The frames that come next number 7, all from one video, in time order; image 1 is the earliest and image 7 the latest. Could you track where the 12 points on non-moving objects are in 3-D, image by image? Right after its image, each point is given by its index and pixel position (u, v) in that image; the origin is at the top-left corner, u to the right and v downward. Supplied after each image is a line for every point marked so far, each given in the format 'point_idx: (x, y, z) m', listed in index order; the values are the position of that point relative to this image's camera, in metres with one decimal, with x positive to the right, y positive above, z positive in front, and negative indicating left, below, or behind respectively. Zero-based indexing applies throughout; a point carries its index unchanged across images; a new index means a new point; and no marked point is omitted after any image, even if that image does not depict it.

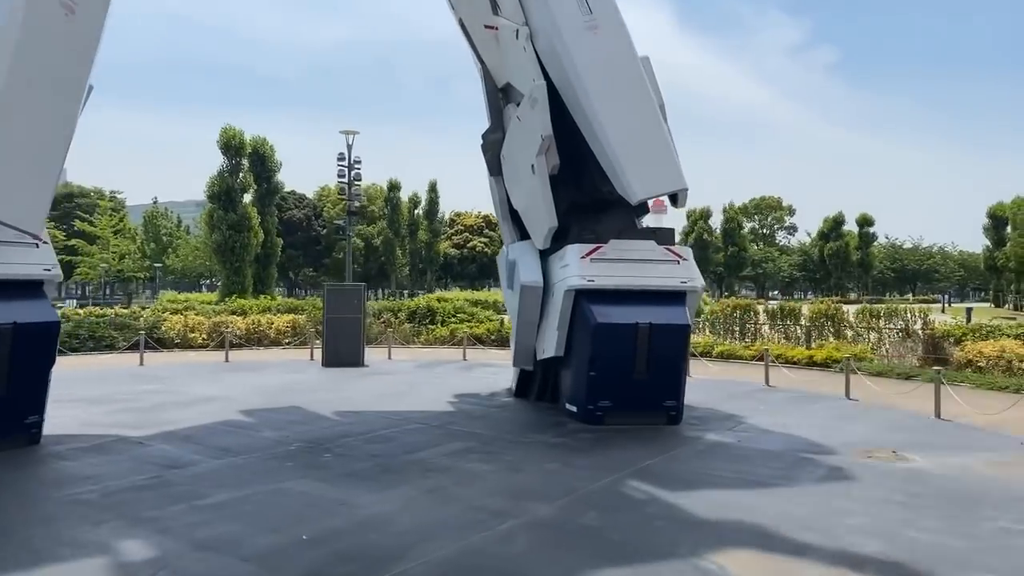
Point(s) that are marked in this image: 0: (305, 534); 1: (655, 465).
0: (-1.6, -1.9, +5.8) m
1: (+1.6, -2.0, +8.5) m
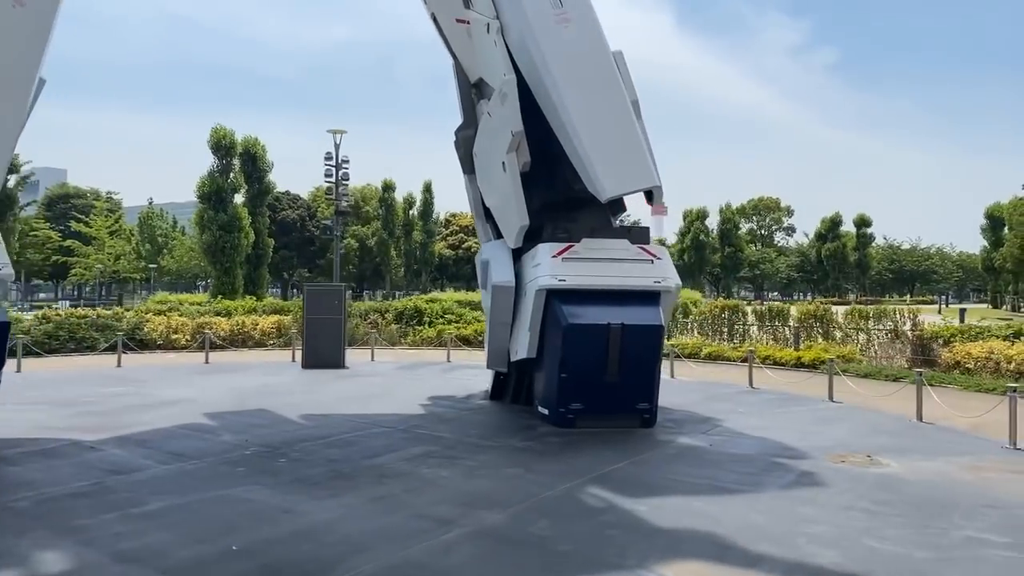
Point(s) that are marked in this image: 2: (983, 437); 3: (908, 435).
0: (-2.1, -1.9, +5.6) m
1: (+1.2, -2.0, +8.2) m
2: (+6.6, -2.1, +10.4) m
3: (+5.7, -2.1, +10.7) m
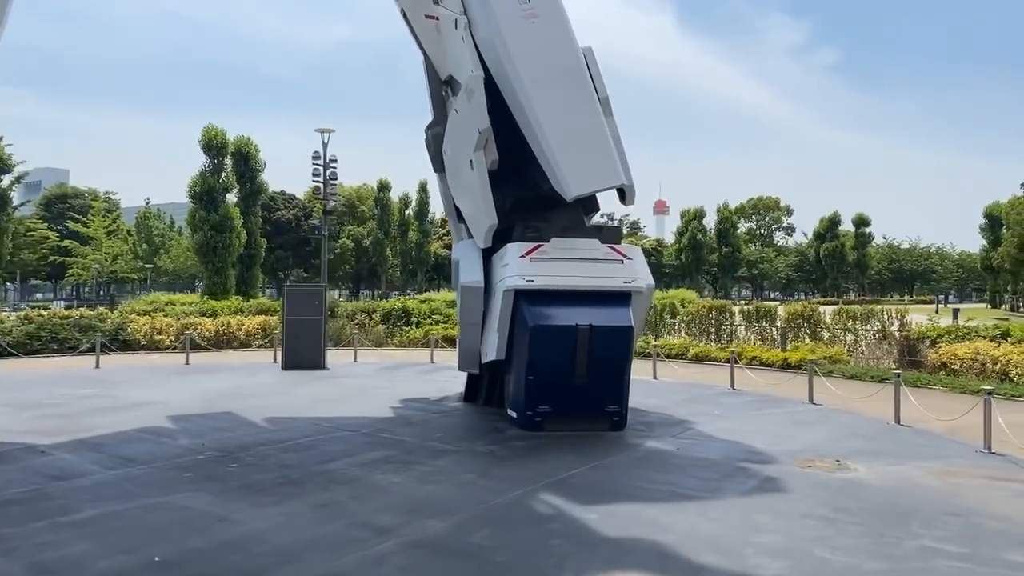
0: (-2.5, -1.9, +5.4) m
1: (+0.7, -2.0, +8.0) m
2: (+6.1, -2.1, +10.2) m
3: (+5.2, -2.1, +10.5) m
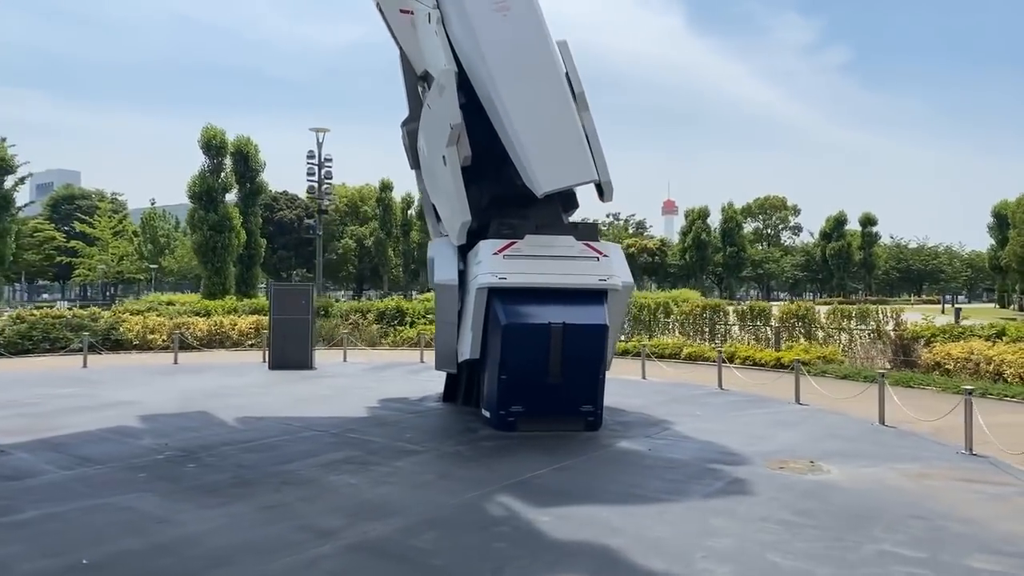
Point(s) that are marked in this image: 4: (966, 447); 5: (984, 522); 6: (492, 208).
0: (-3.0, -1.9, +5.2) m
1: (+0.3, -2.0, +7.9) m
2: (+5.7, -2.1, +10.0) m
3: (+4.9, -2.1, +10.3) m
4: (+5.6, -2.0, +9.2) m
5: (+4.1, -2.0, +6.4) m
6: (-0.3, +1.2, +11.5) m
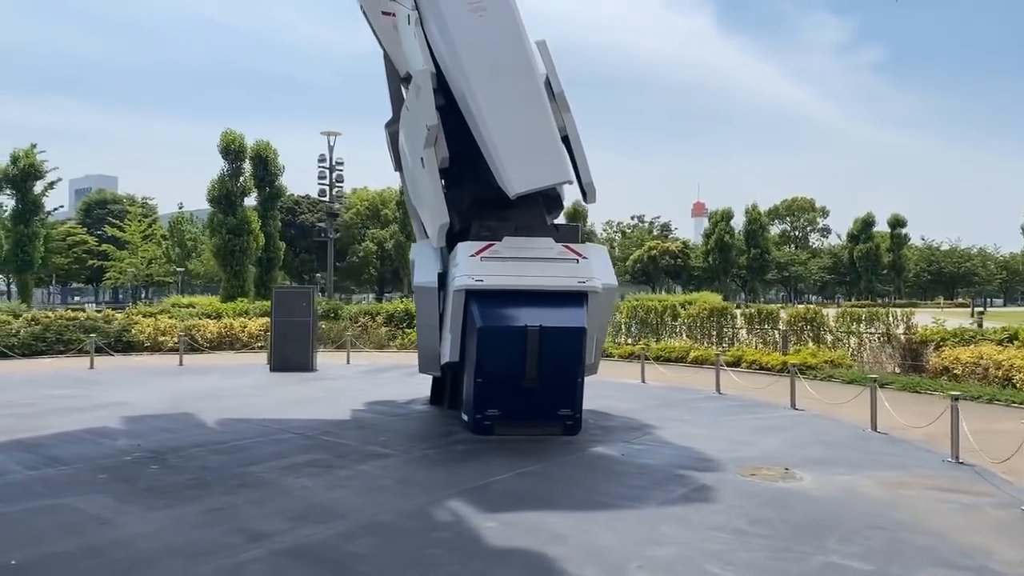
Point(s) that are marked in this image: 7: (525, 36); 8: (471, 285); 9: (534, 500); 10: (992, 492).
0: (-3.5, -1.9, +5.2) m
1: (-0.1, -2.0, +7.7) m
2: (+5.4, -2.1, +9.6) m
3: (+4.6, -2.1, +10.0) m
4: (+5.3, -2.0, +8.9) m
5: (+3.6, -2.0, +6.2) m
6: (-0.6, +1.2, +11.4) m
7: (+0.2, +3.4, +10.0) m
8: (-0.5, 0.0, +10.1) m
9: (+0.2, -2.0, +7.2) m
10: (+4.9, -2.1, +7.6) m
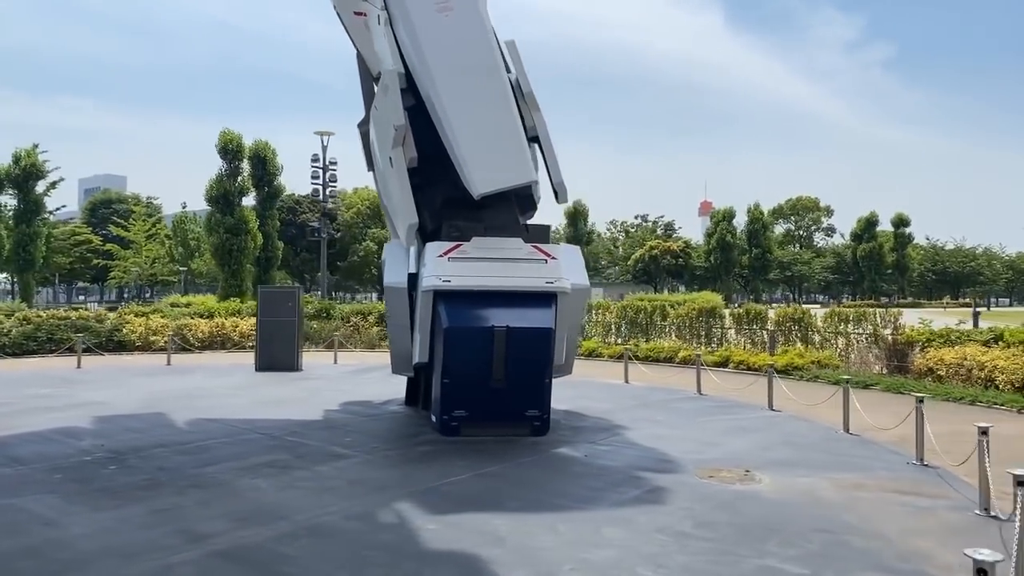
0: (-4.0, -1.9, +5.3) m
1: (-0.6, -2.0, +7.7) m
2: (+4.9, -2.1, +9.6) m
3: (+4.1, -2.1, +9.9) m
4: (+4.8, -2.0, +8.8) m
5: (+3.1, -2.0, +6.1) m
6: (-1.0, +1.2, +11.4) m
7: (-0.3, +3.4, +10.0) m
8: (-1.0, 0.0, +10.1) m
9: (-0.3, -2.0, +7.1) m
10: (+4.5, -2.1, +7.6) m
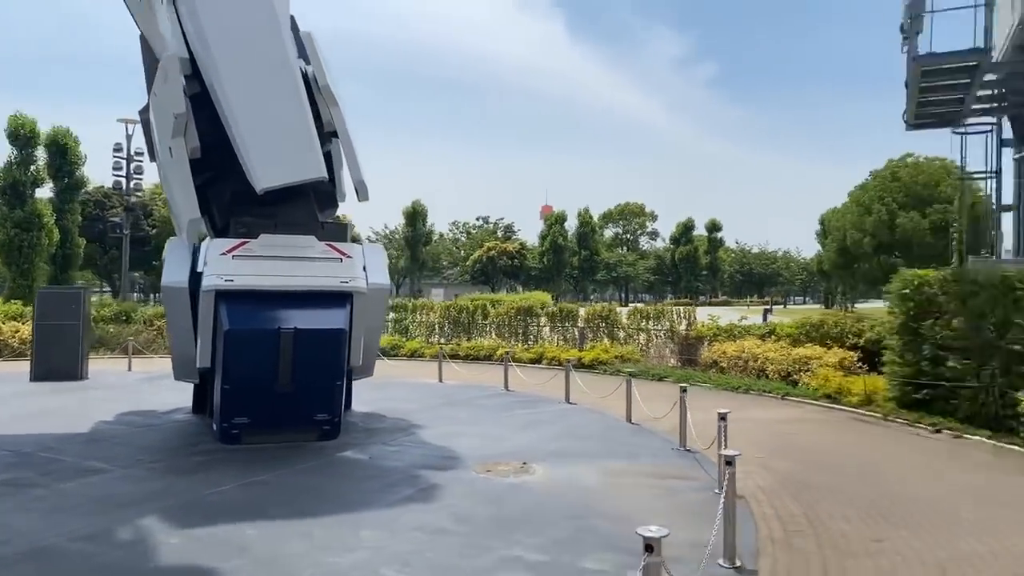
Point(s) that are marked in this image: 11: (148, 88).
0: (-5.7, -1.9, +4.2) m
1: (-2.9, -2.0, +7.3) m
2: (+2.2, -2.1, +10.3) m
3: (+1.3, -2.1, +10.4) m
4: (+2.2, -2.0, +9.5) m
5: (+1.1, -2.0, +6.5) m
6: (-4.0, +1.2, +10.8) m
7: (-3.0, +3.4, +9.6) m
8: (-3.8, 0.0, +9.5) m
9: (-2.4, -2.0, +6.8) m
10: (+2.1, -2.1, +8.2) m
11: (-5.5, +2.9, +11.2) m
